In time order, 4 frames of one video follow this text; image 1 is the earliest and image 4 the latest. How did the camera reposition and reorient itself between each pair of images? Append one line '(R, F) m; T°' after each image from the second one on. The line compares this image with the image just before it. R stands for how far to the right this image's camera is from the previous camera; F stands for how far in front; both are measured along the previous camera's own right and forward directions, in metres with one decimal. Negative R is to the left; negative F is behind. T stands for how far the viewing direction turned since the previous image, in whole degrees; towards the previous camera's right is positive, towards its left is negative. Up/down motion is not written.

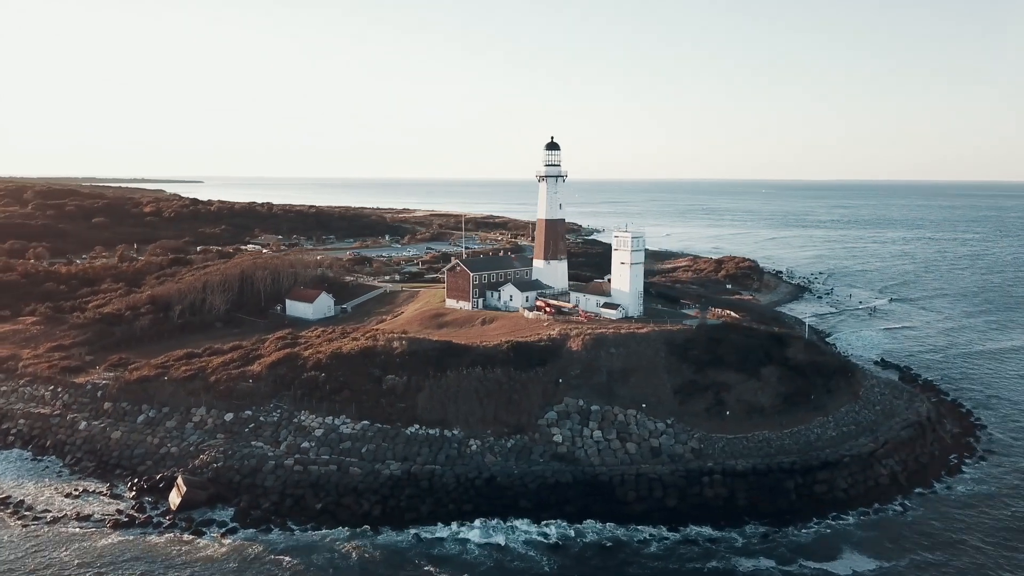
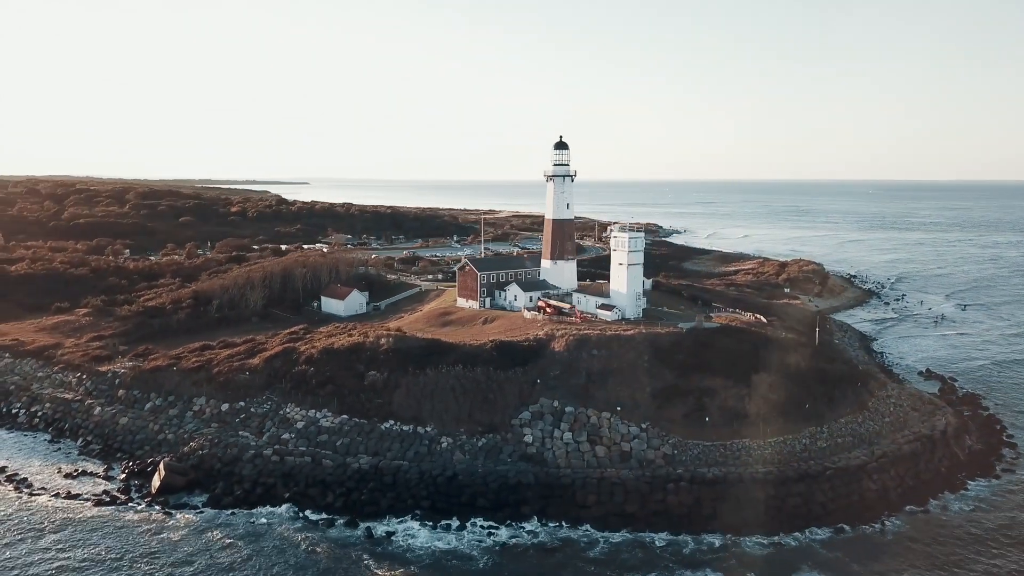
(+3.9, +0.3) m; -6°
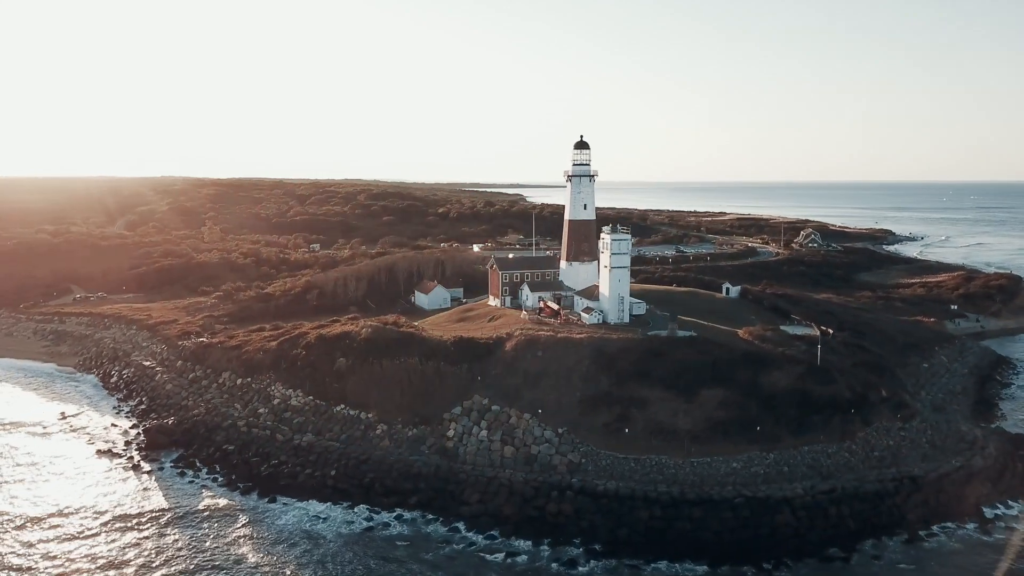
(+10.4, +1.2) m; -17°
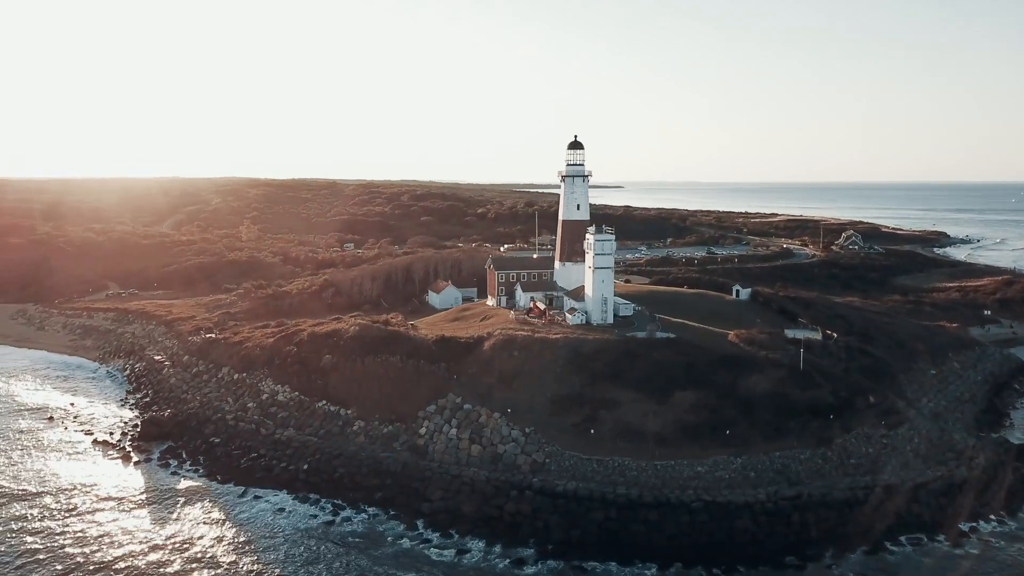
(+2.7, -0.1) m; -3°
